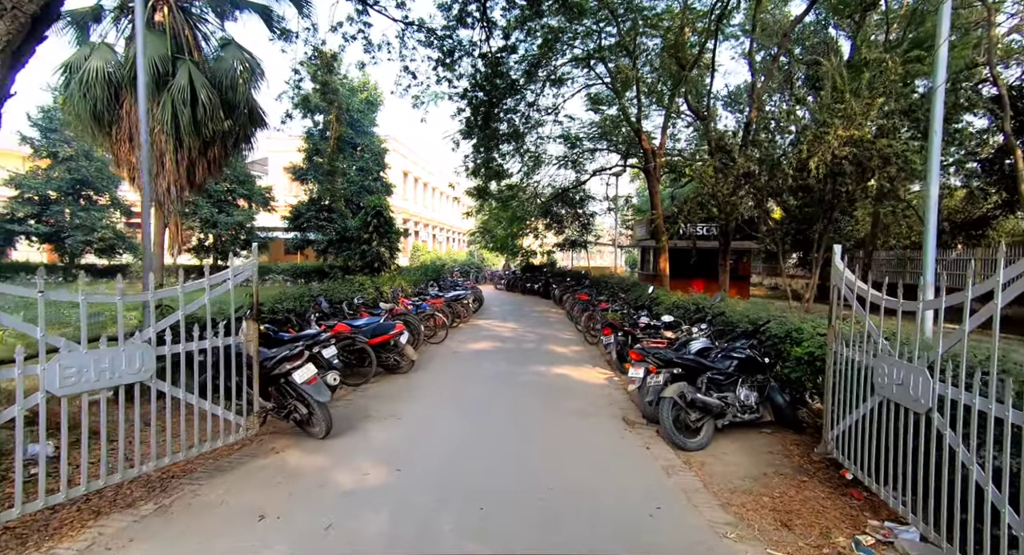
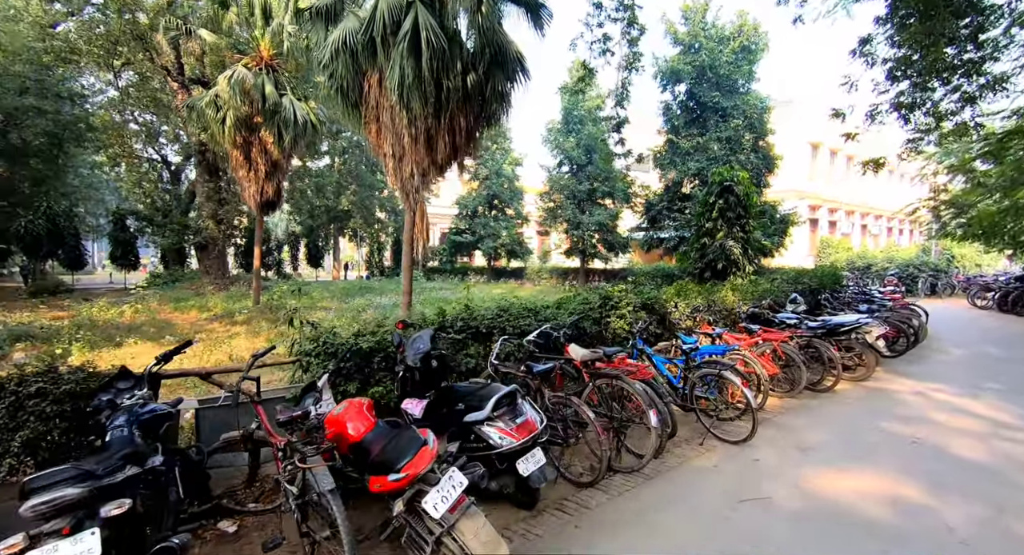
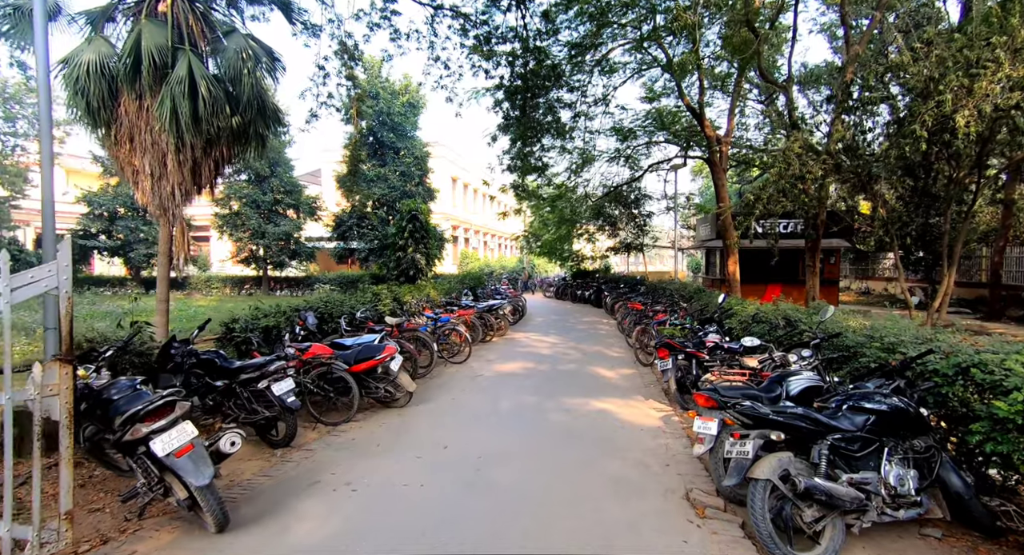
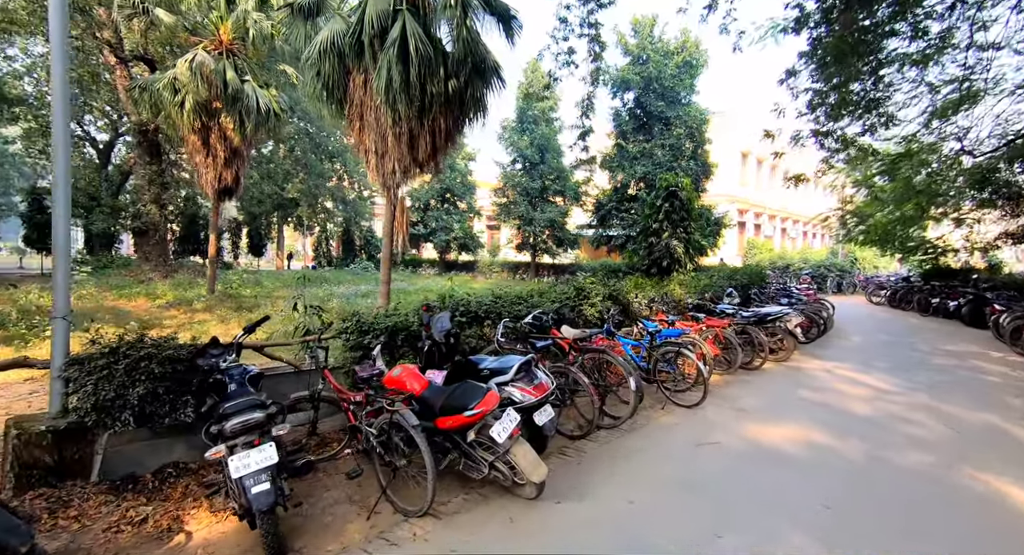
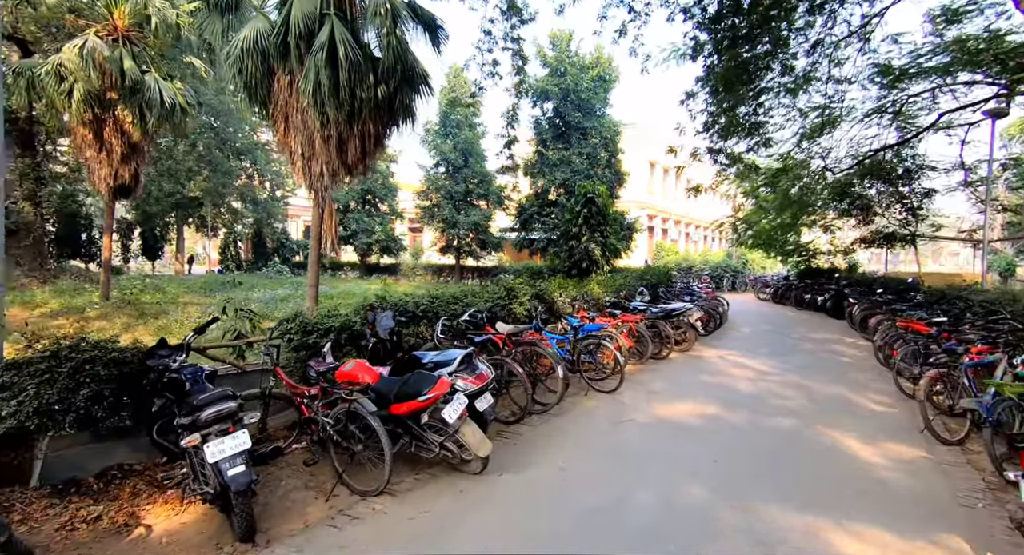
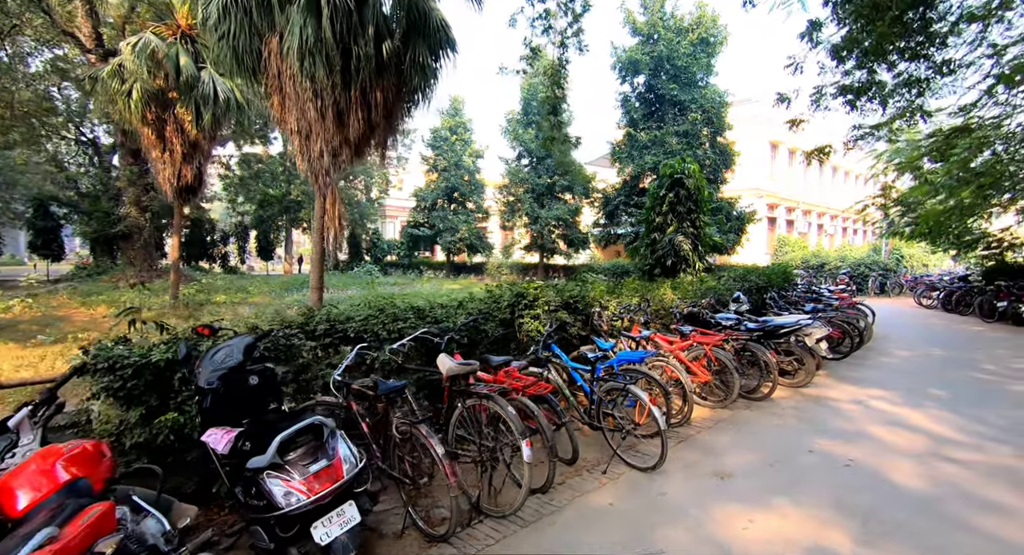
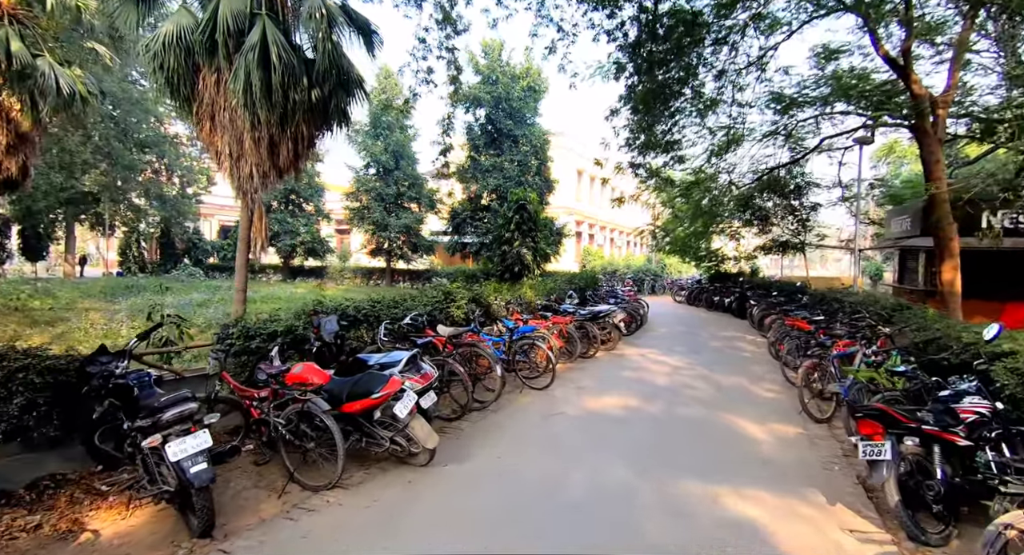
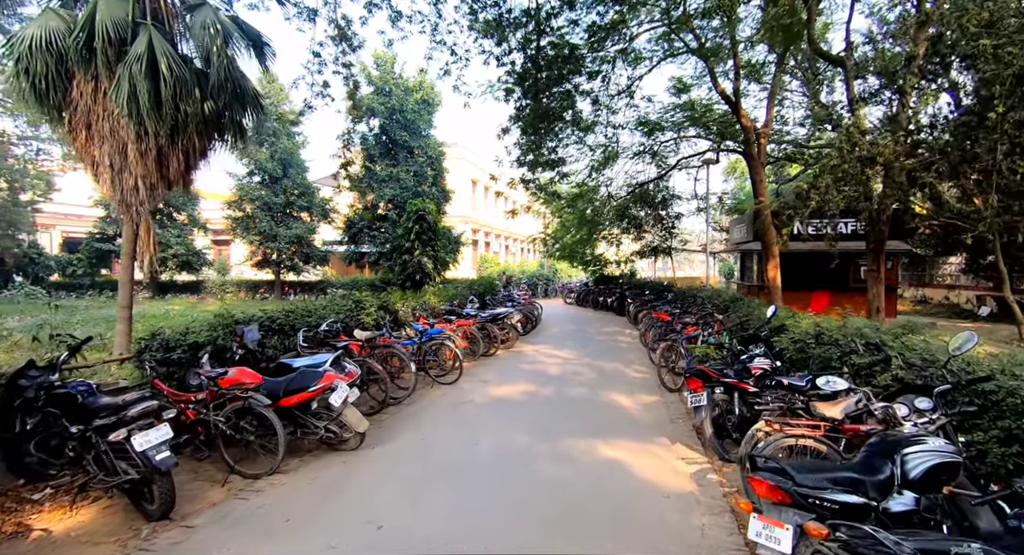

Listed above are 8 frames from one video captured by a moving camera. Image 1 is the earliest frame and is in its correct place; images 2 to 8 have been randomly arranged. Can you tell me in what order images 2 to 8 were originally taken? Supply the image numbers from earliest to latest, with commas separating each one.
3, 8, 7, 5, 4, 2, 6
